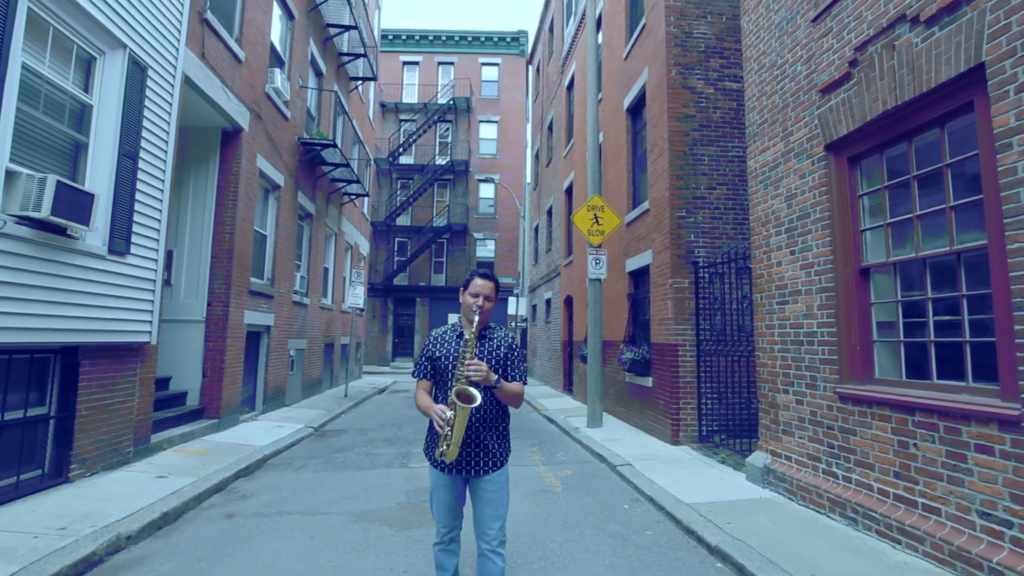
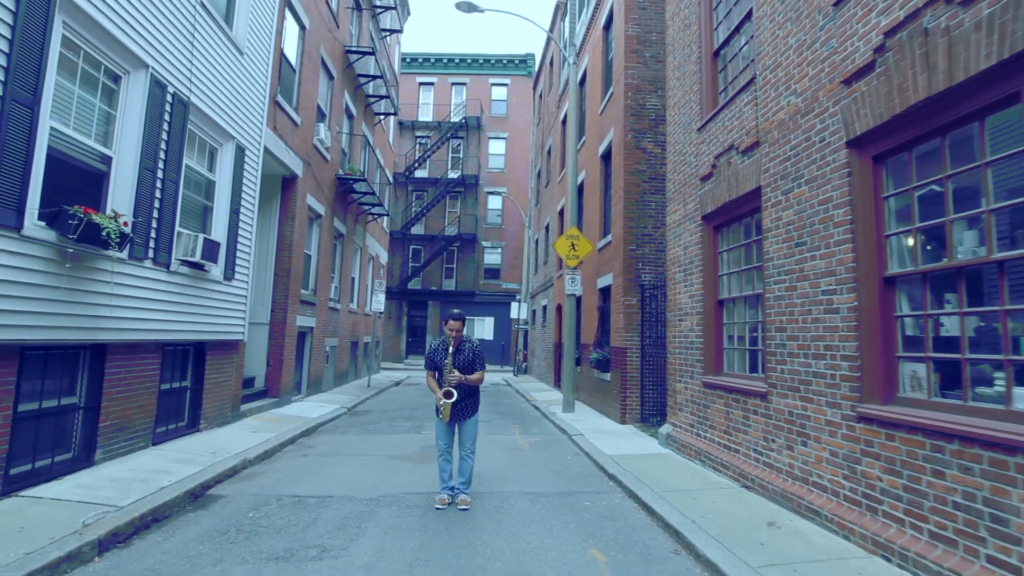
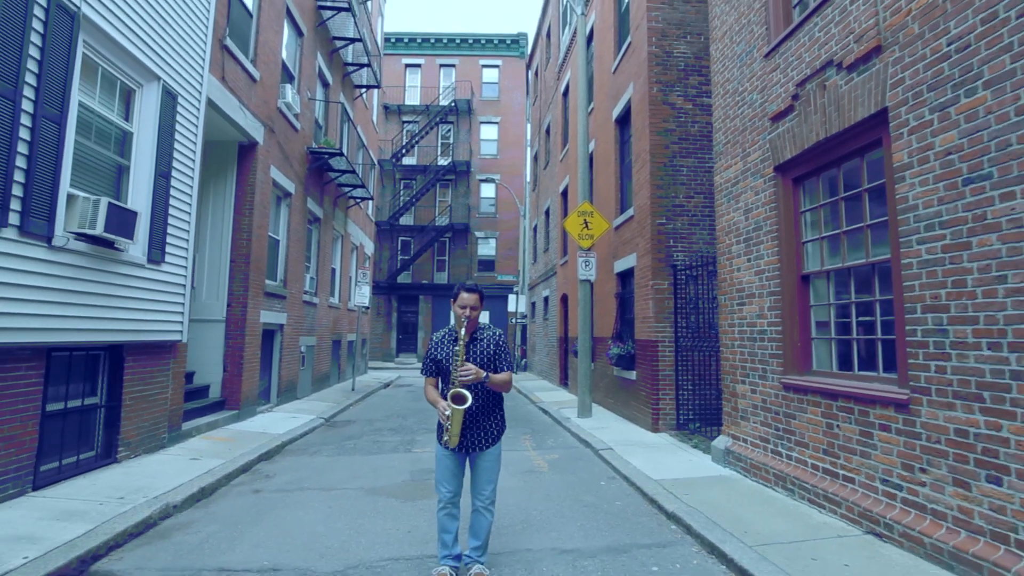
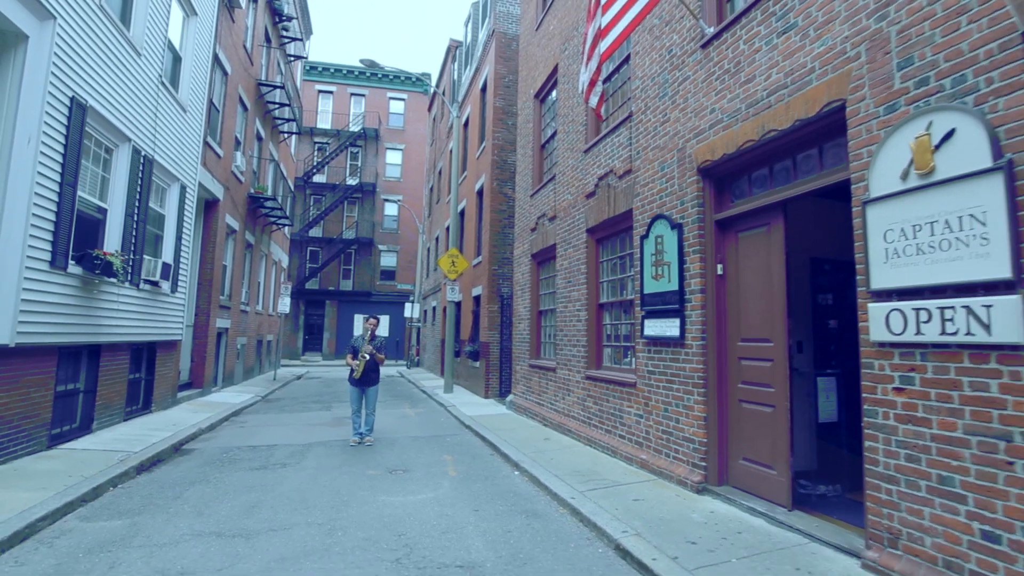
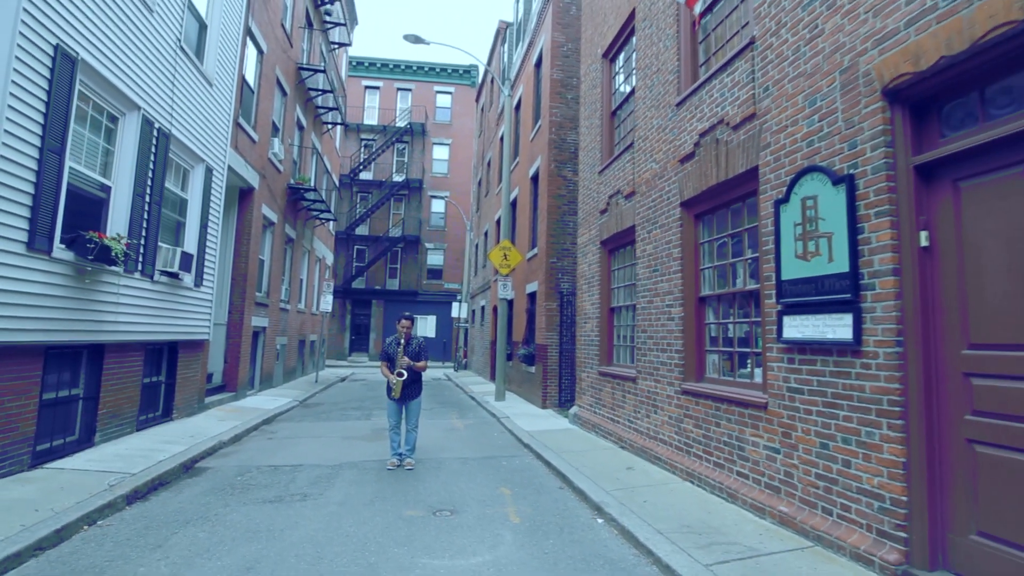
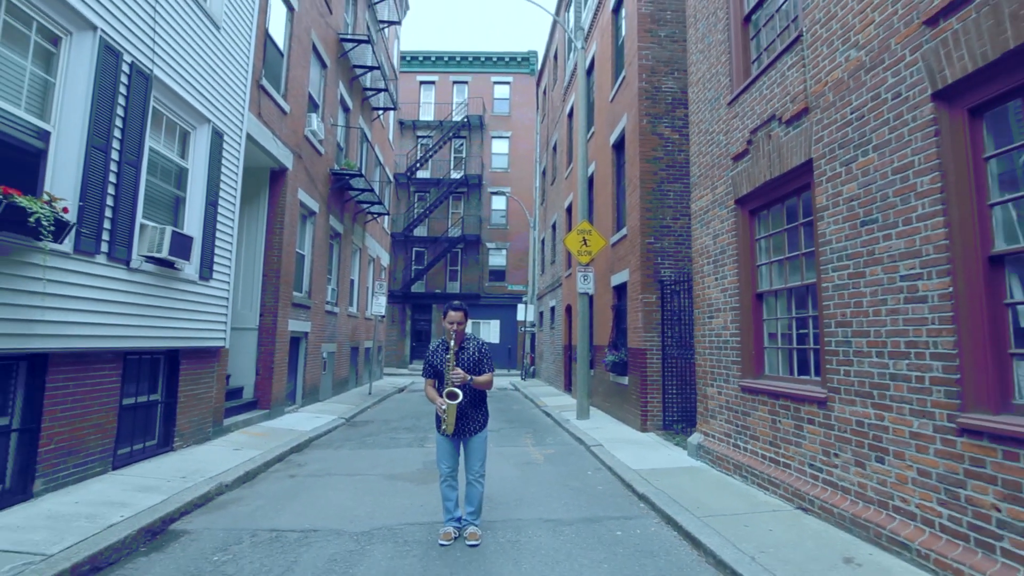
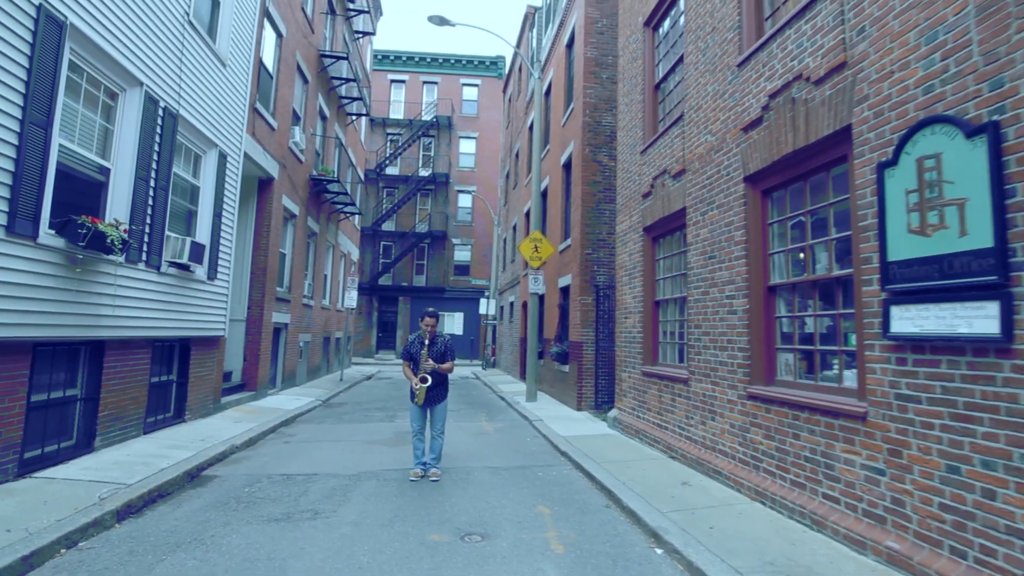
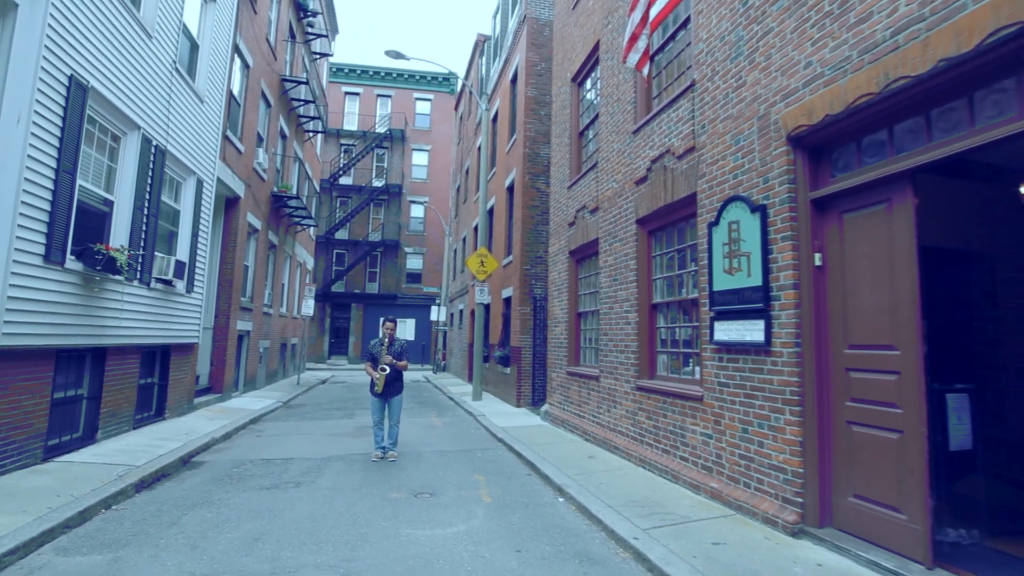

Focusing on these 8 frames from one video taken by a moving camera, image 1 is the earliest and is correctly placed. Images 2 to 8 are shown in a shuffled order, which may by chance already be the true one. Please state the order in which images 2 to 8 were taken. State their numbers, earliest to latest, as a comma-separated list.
3, 6, 2, 7, 5, 8, 4
